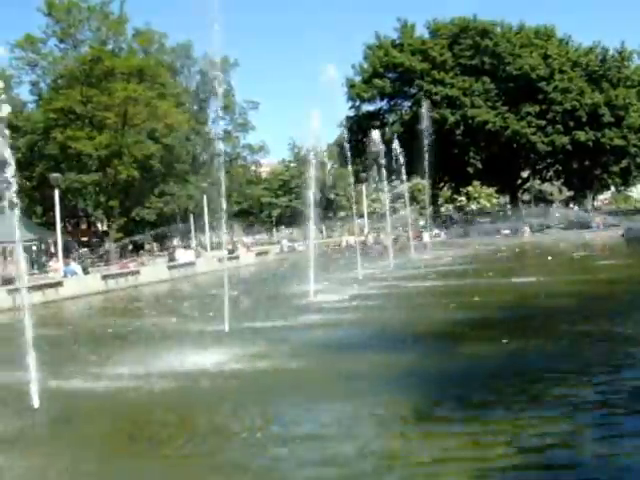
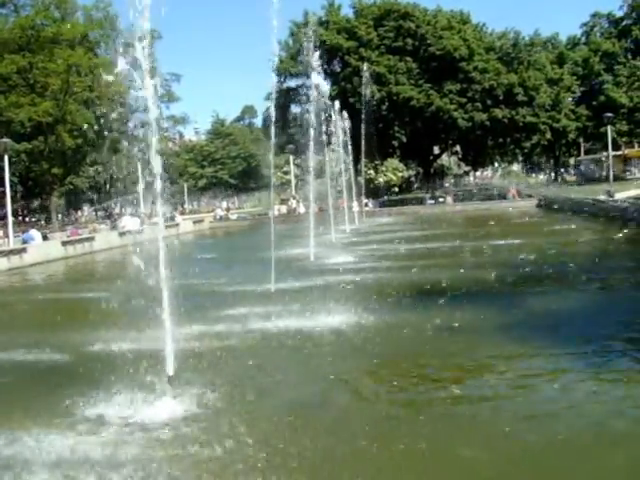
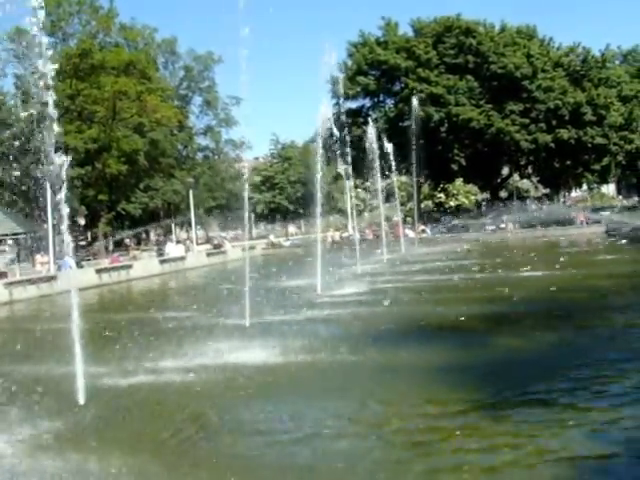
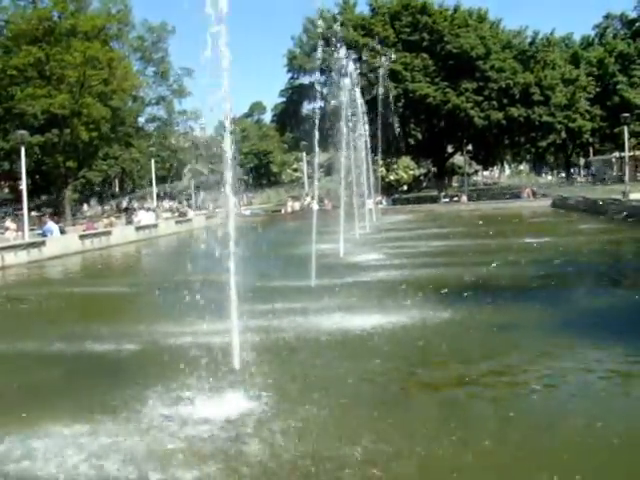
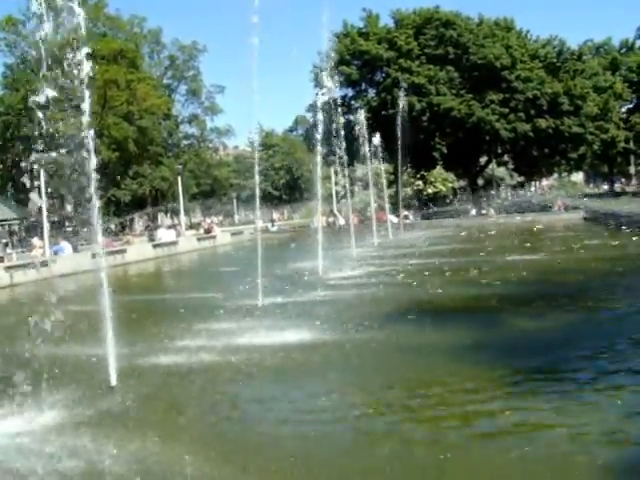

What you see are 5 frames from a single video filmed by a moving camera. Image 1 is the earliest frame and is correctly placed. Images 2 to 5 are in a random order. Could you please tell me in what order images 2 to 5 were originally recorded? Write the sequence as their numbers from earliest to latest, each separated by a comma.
3, 5, 2, 4
